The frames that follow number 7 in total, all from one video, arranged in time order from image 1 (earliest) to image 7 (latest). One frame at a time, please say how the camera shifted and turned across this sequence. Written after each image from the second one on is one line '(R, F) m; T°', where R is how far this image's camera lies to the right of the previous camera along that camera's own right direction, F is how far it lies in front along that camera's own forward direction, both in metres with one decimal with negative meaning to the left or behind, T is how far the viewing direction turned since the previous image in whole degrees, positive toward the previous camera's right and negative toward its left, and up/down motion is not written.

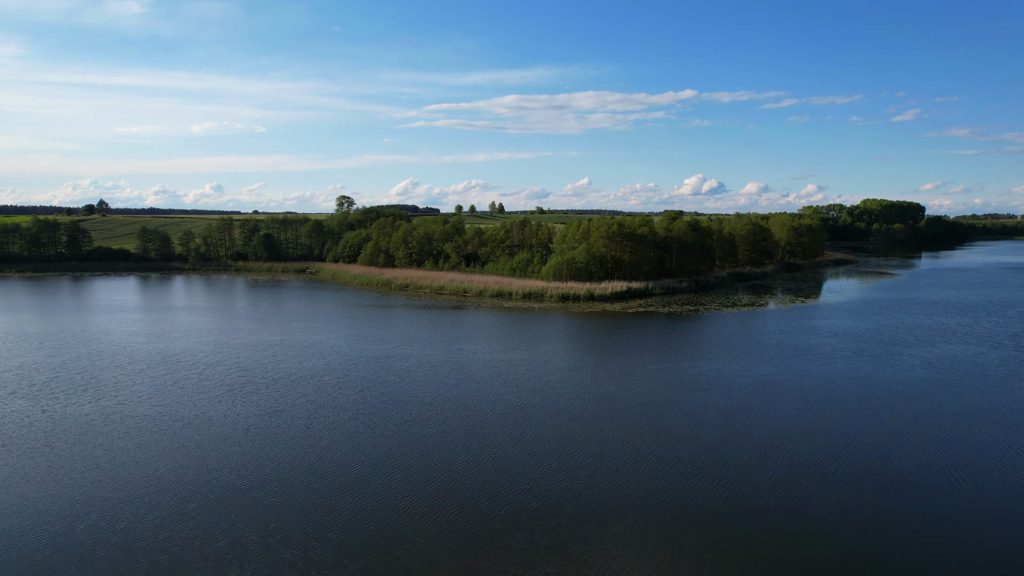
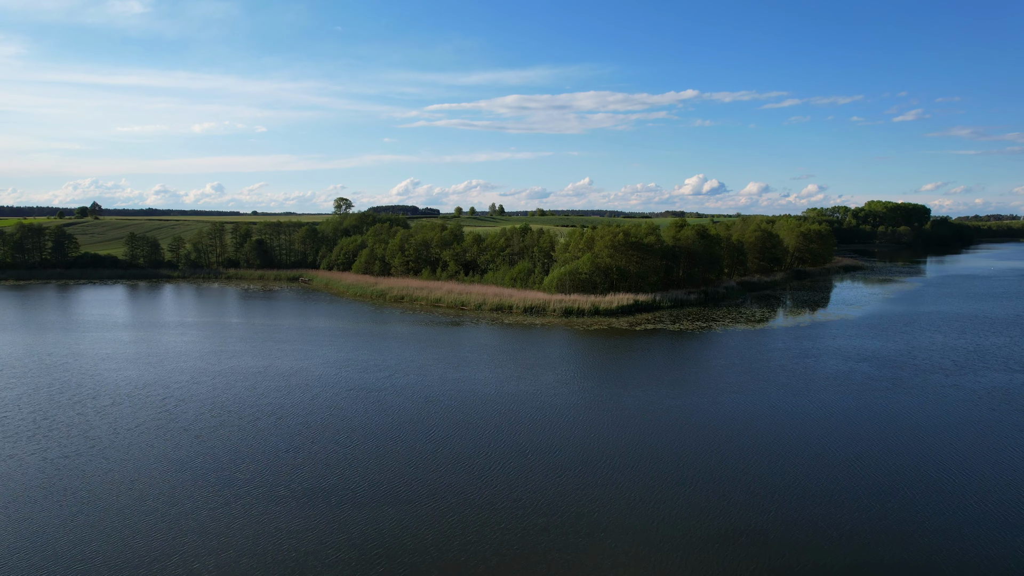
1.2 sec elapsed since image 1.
(0.0, +1.8) m; 0°
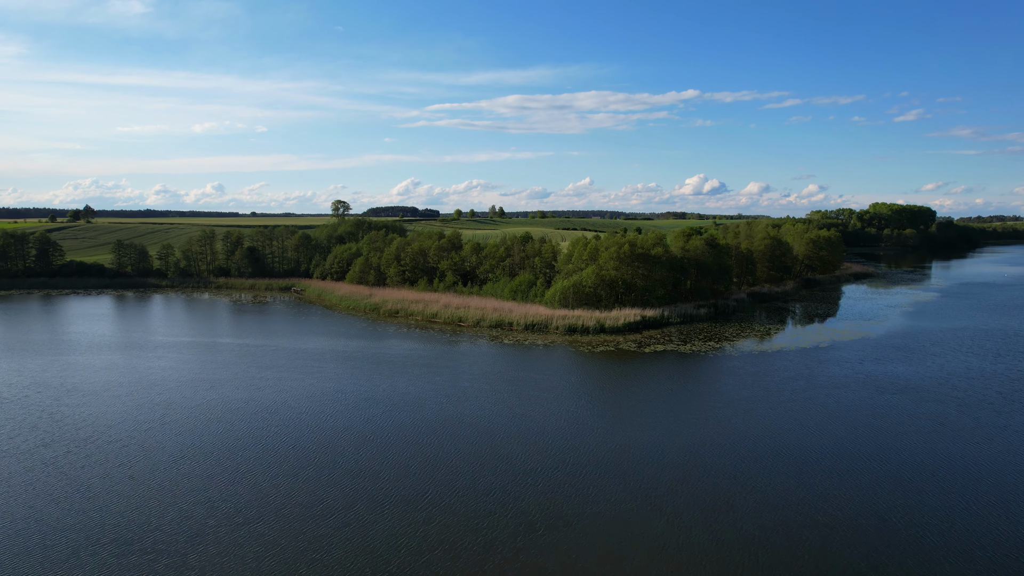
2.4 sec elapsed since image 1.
(0.0, +1.8) m; 0°
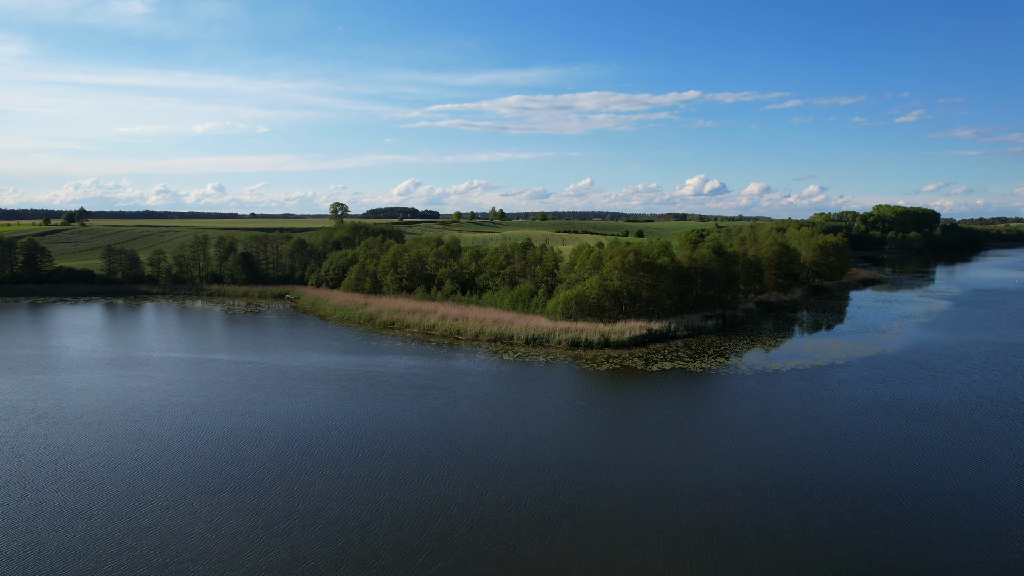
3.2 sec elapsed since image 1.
(0.0, +1.3) m; 0°
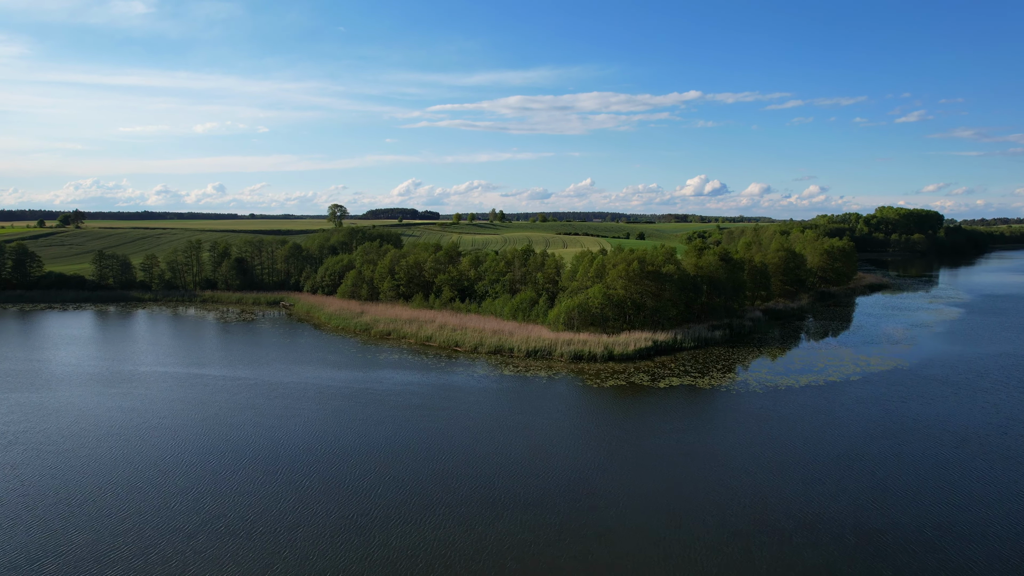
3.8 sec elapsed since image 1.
(0.0, +1.1) m; 0°
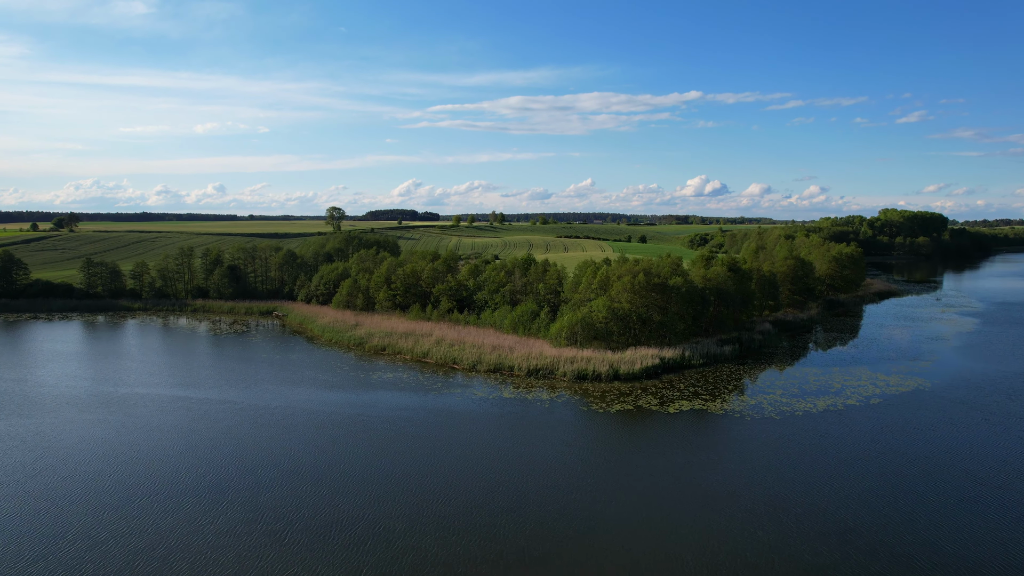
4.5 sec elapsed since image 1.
(0.0, +1.4) m; 0°
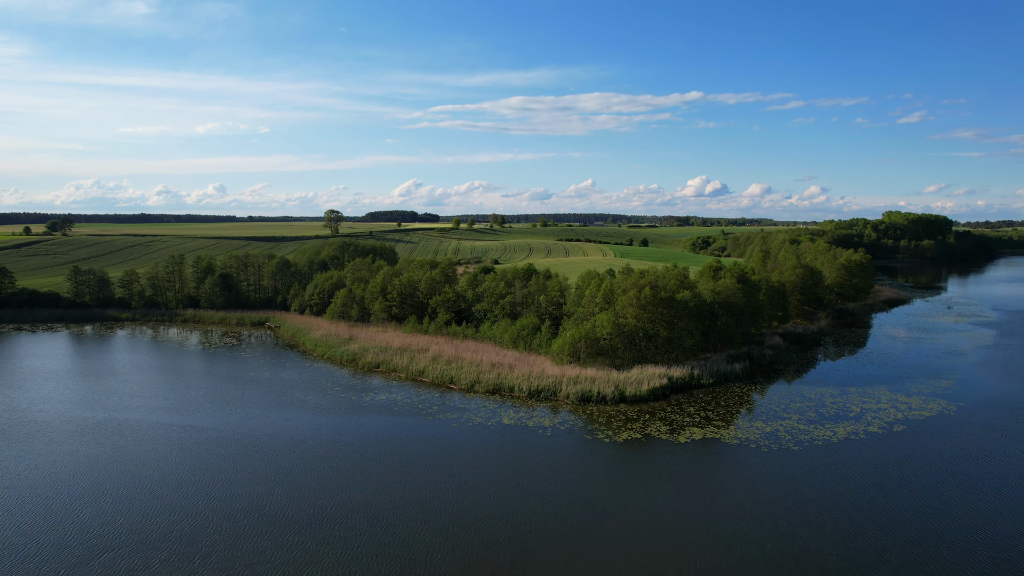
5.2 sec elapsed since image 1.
(0.0, +1.4) m; 0°
